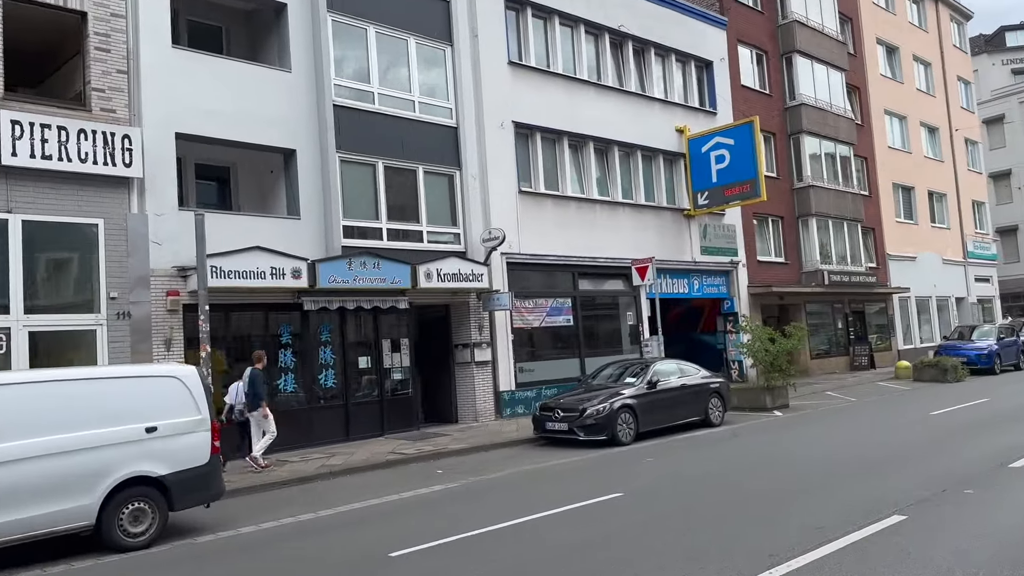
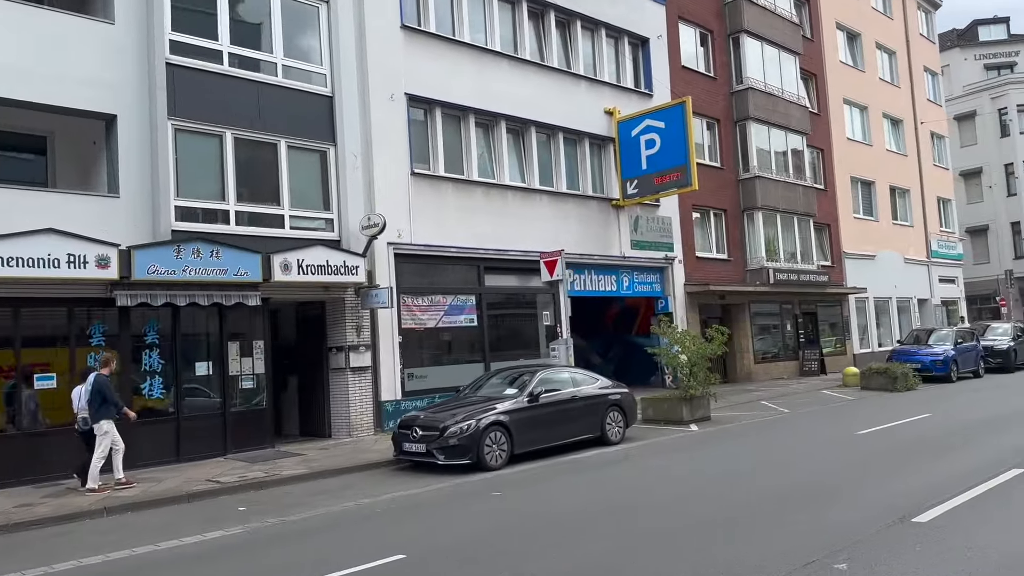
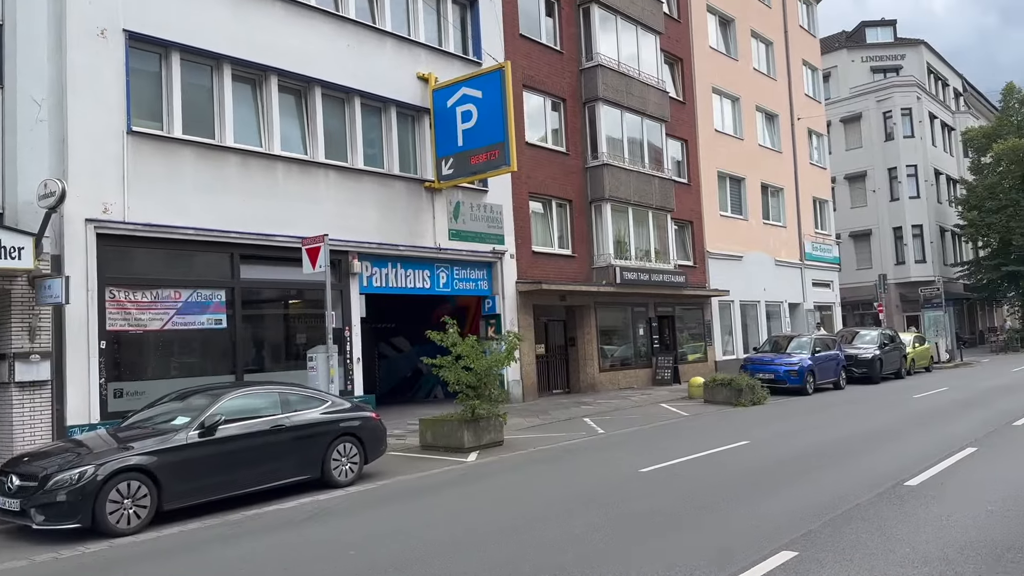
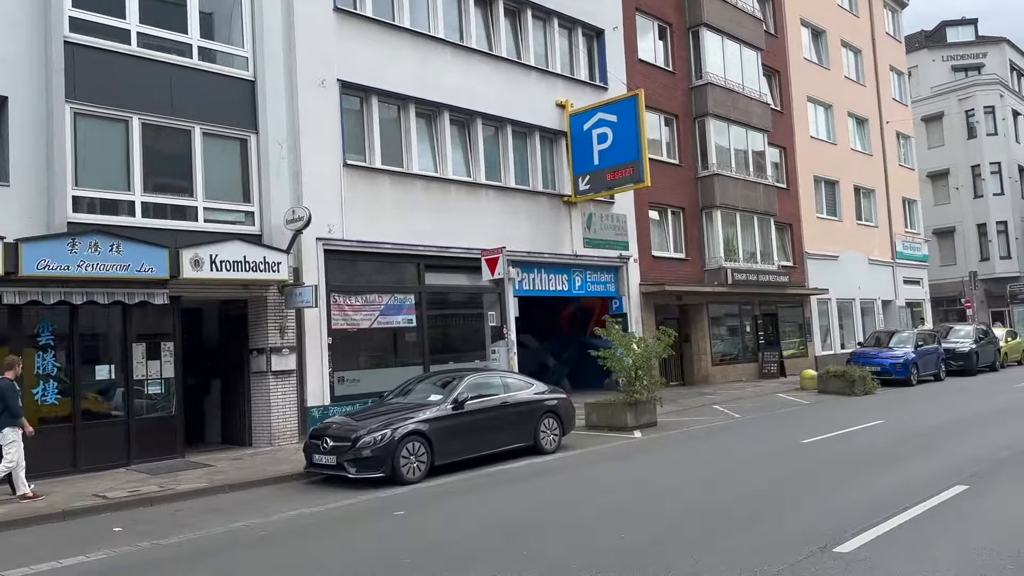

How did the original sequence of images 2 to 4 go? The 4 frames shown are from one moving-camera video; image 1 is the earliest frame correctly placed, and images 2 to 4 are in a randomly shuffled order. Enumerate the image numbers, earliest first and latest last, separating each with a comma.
2, 4, 3
